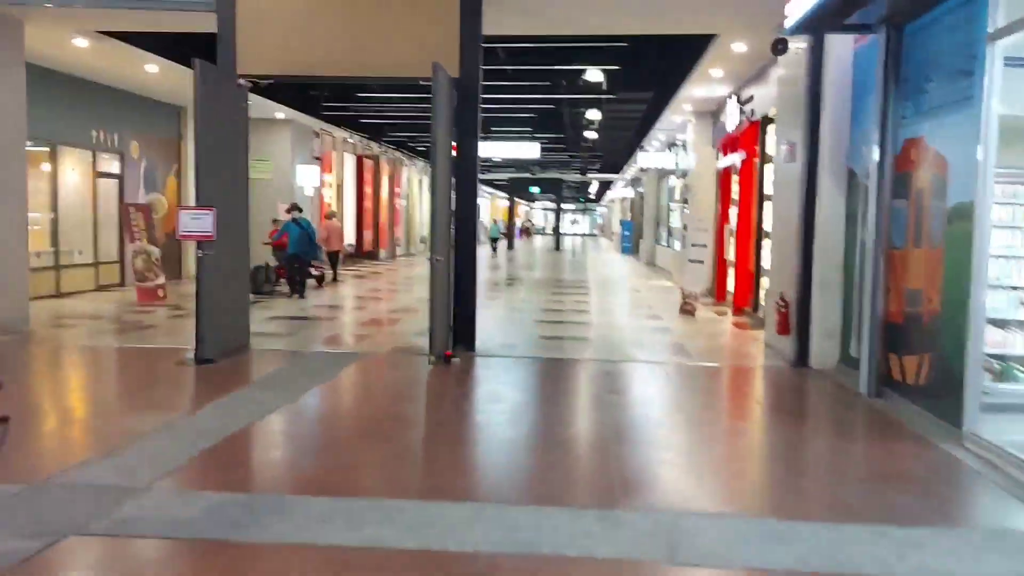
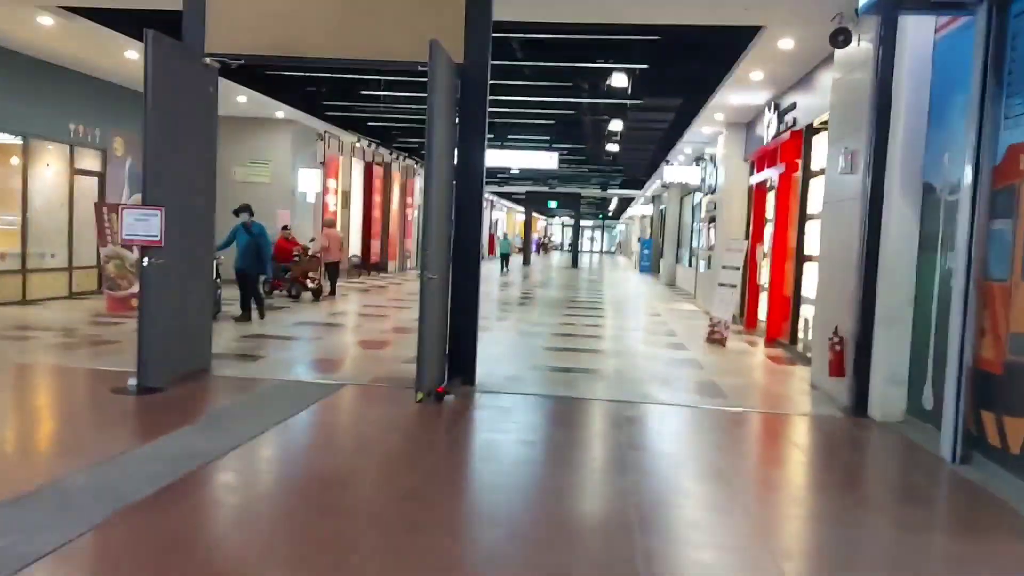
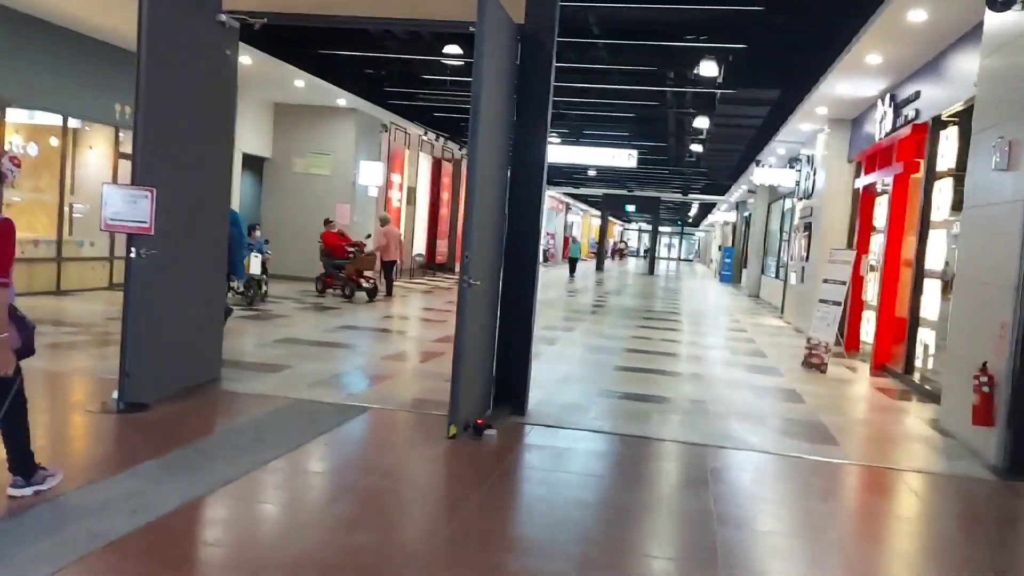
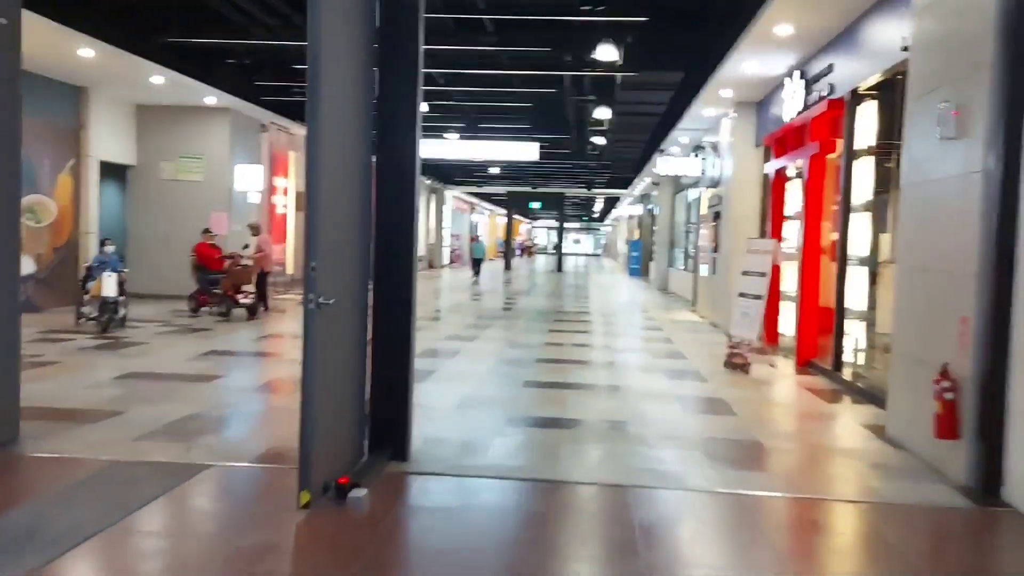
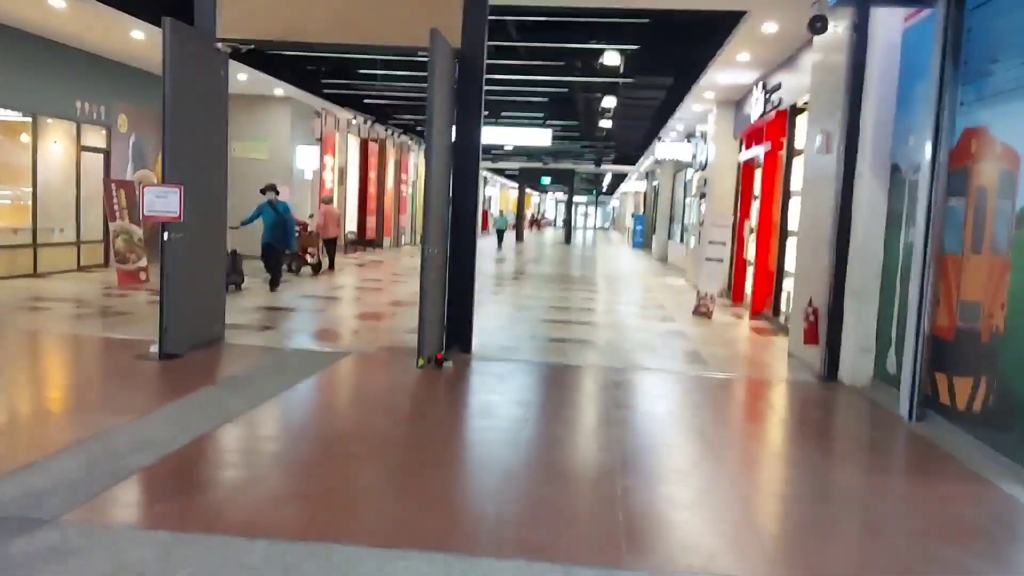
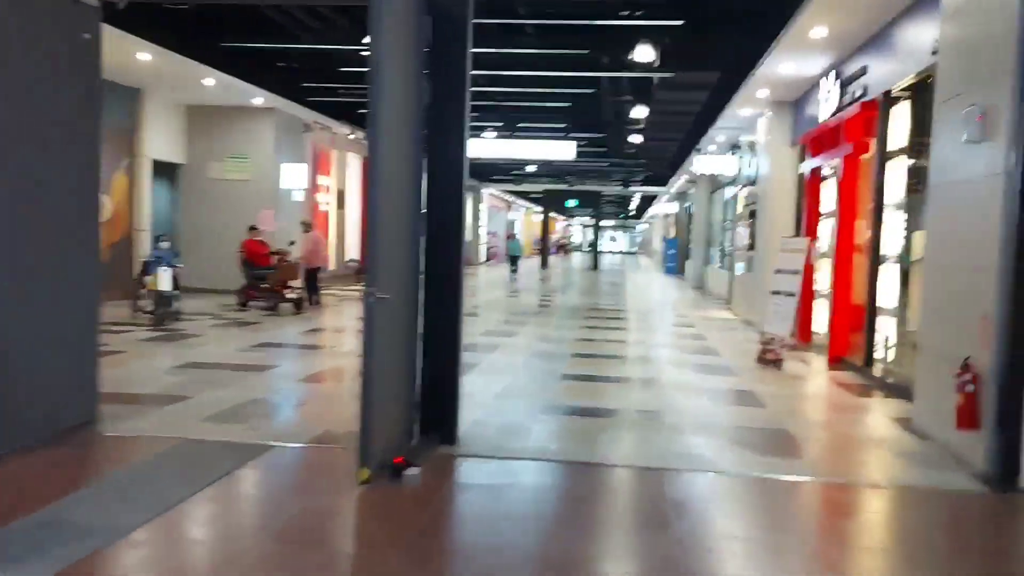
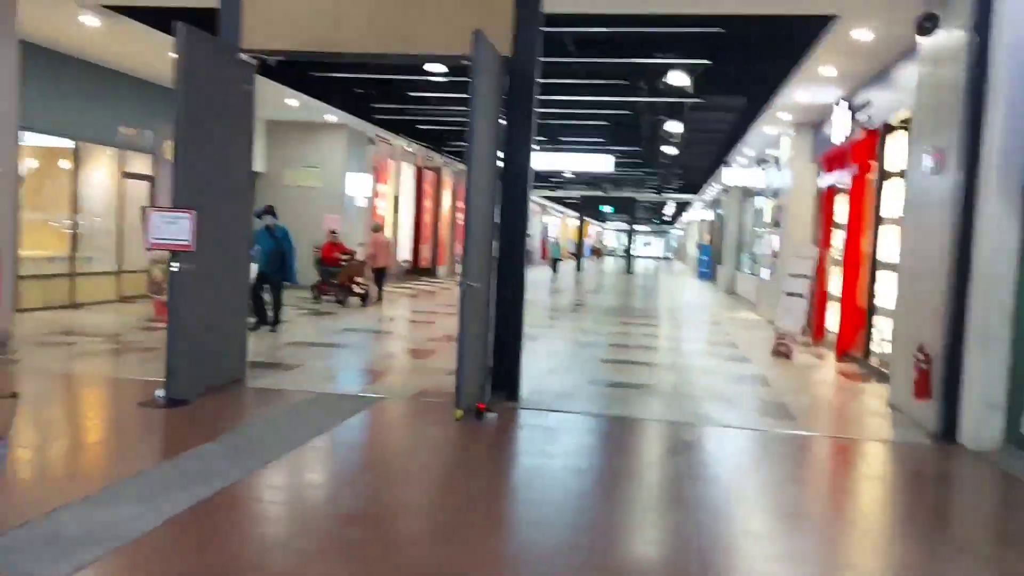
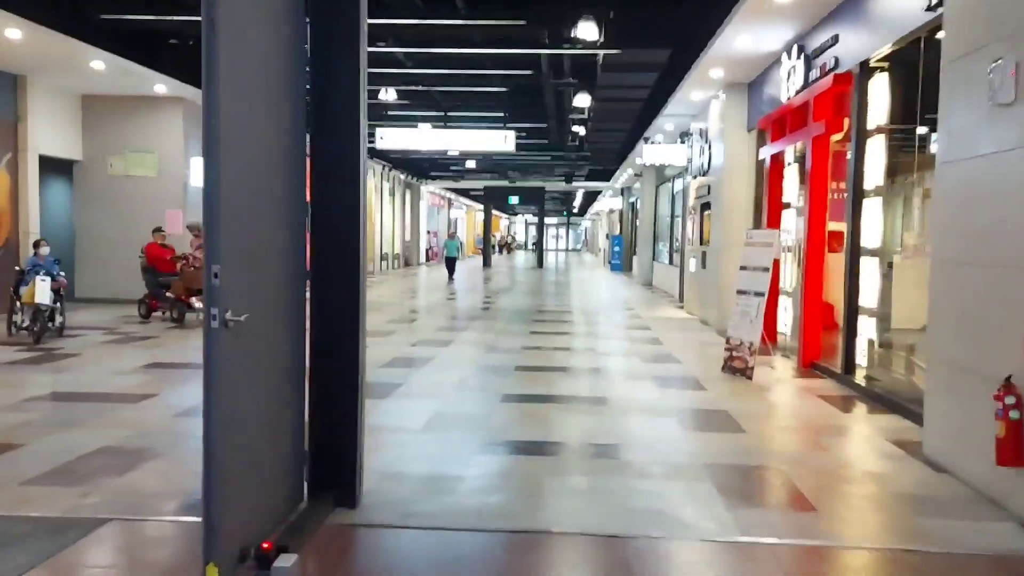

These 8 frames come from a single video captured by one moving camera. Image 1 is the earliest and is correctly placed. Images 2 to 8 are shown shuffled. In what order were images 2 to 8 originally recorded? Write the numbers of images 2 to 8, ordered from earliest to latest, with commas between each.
5, 2, 7, 3, 6, 4, 8
